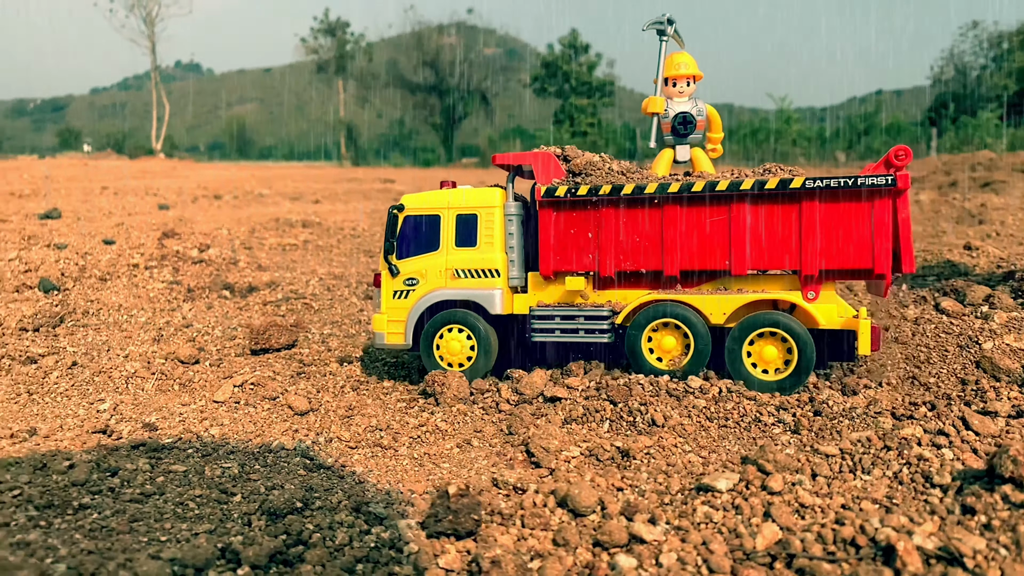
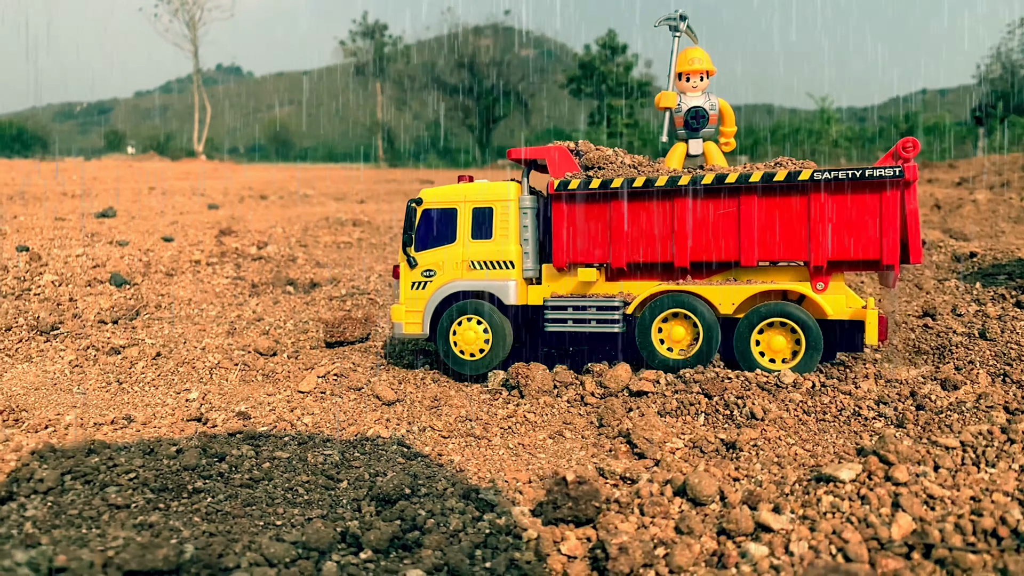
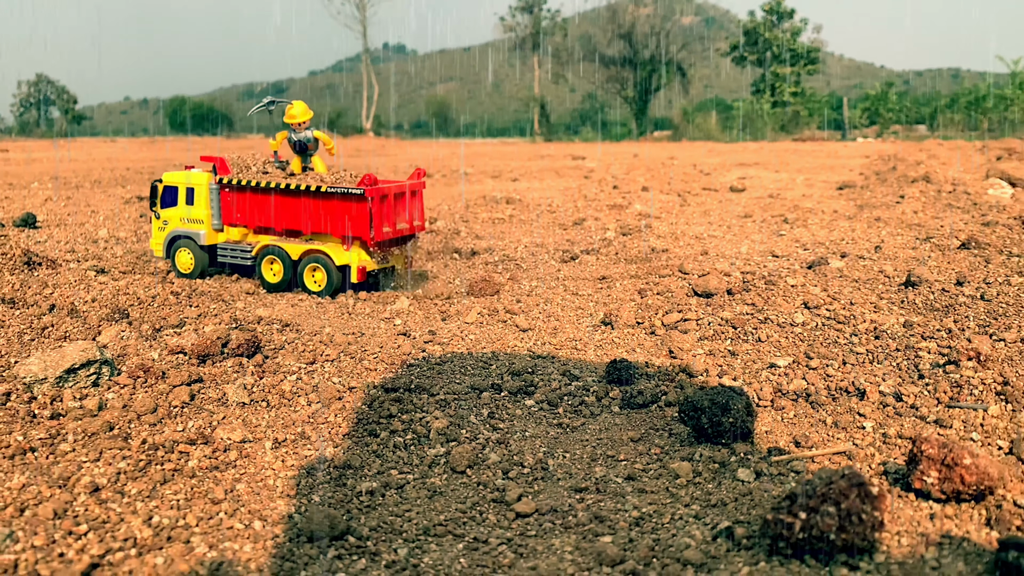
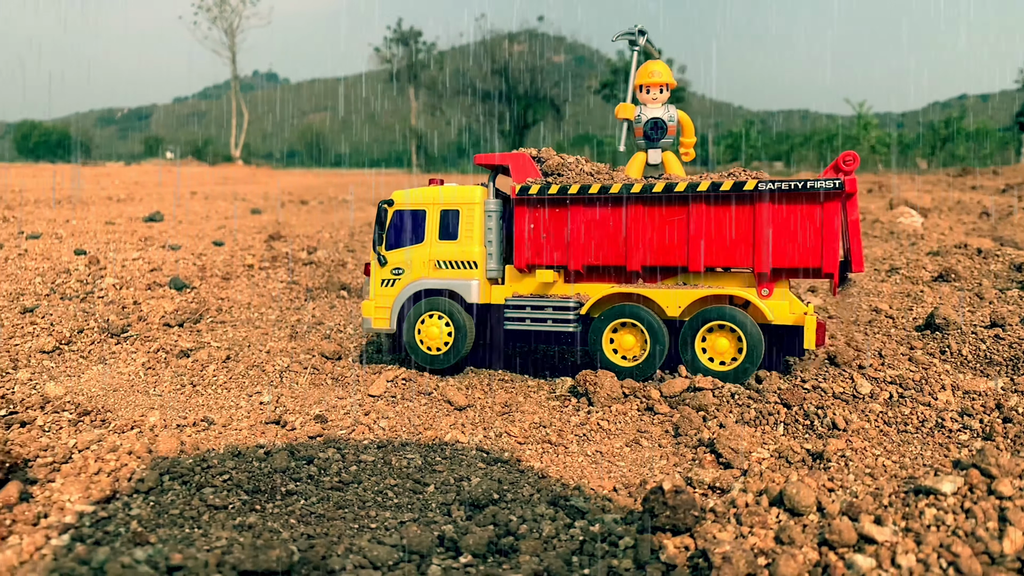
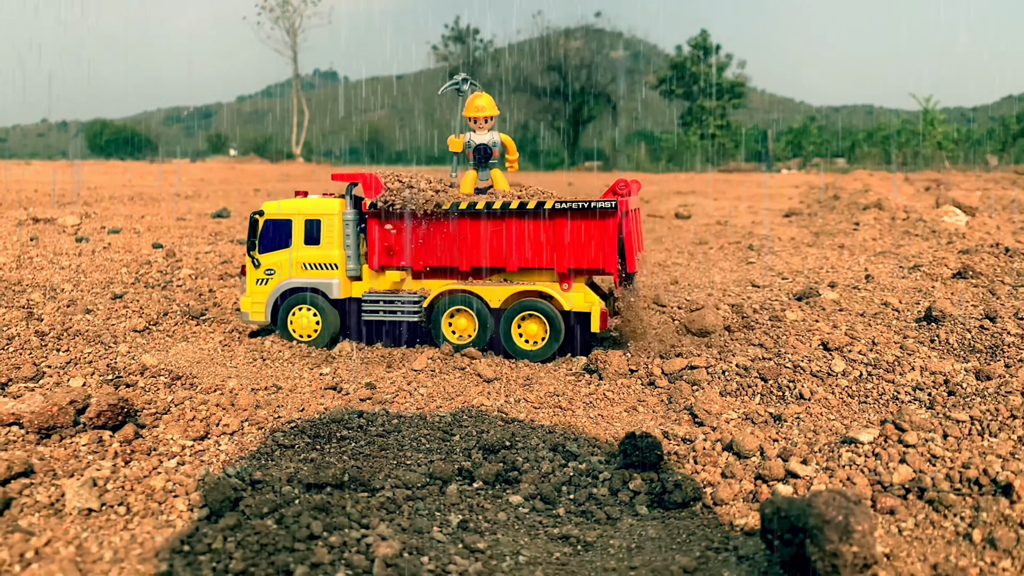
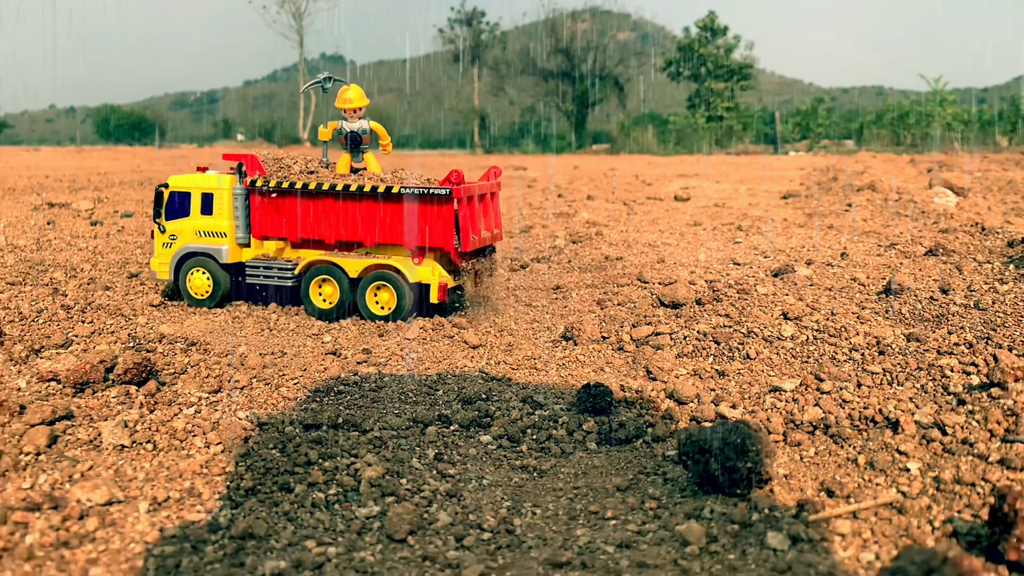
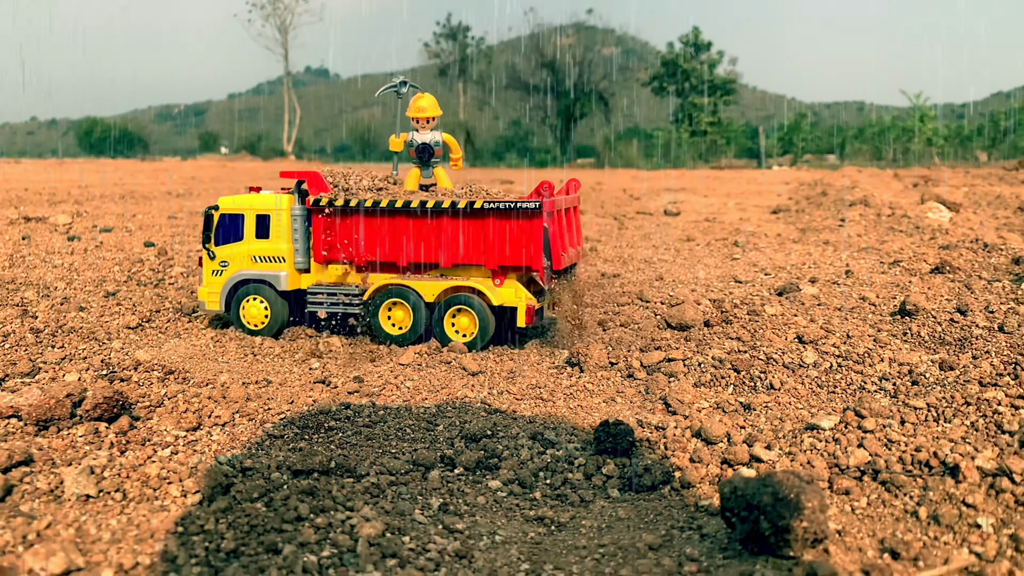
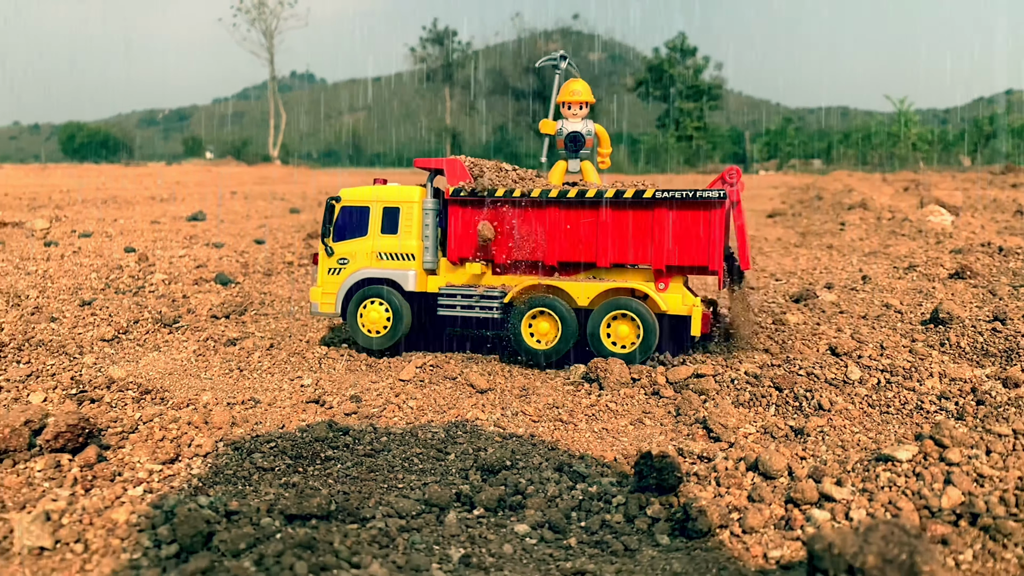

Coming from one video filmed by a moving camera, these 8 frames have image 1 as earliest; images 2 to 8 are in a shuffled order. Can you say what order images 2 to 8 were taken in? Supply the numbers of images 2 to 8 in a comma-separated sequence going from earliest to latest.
2, 4, 8, 5, 7, 6, 3
